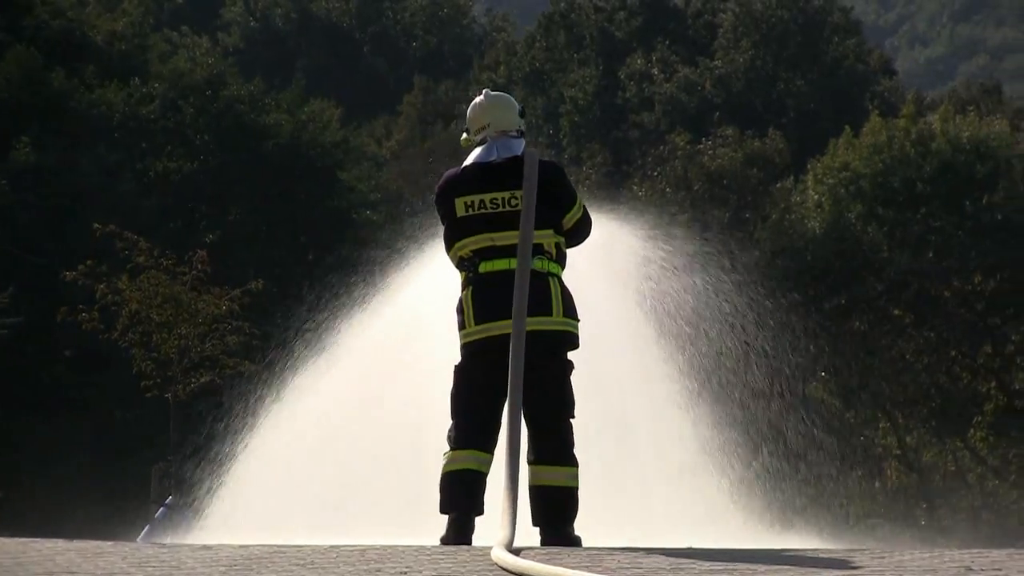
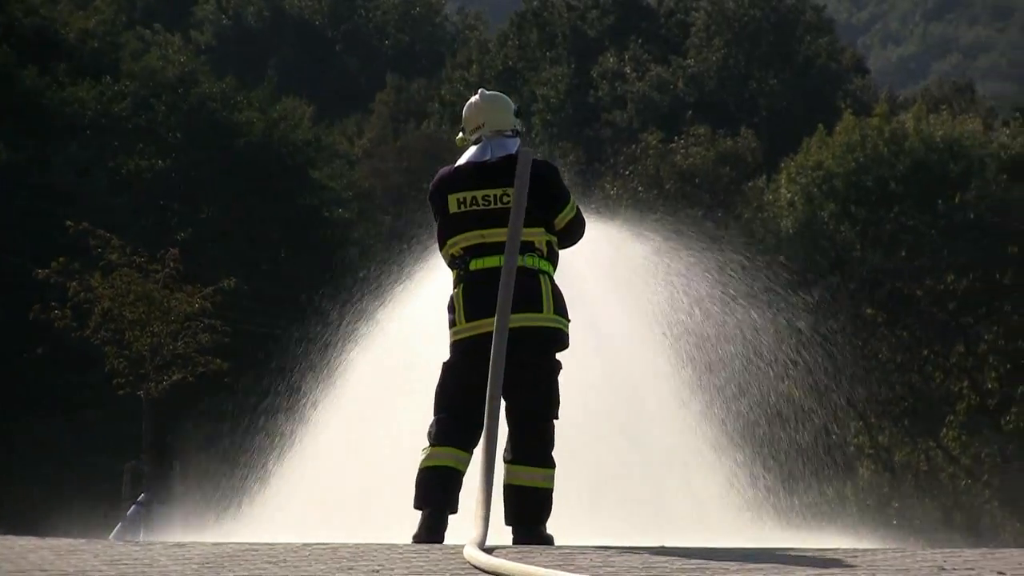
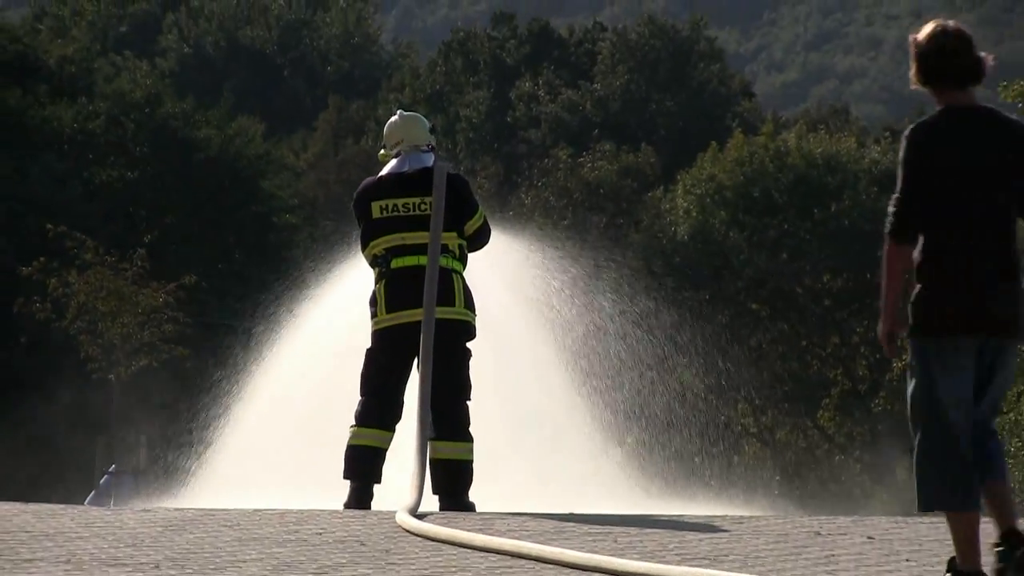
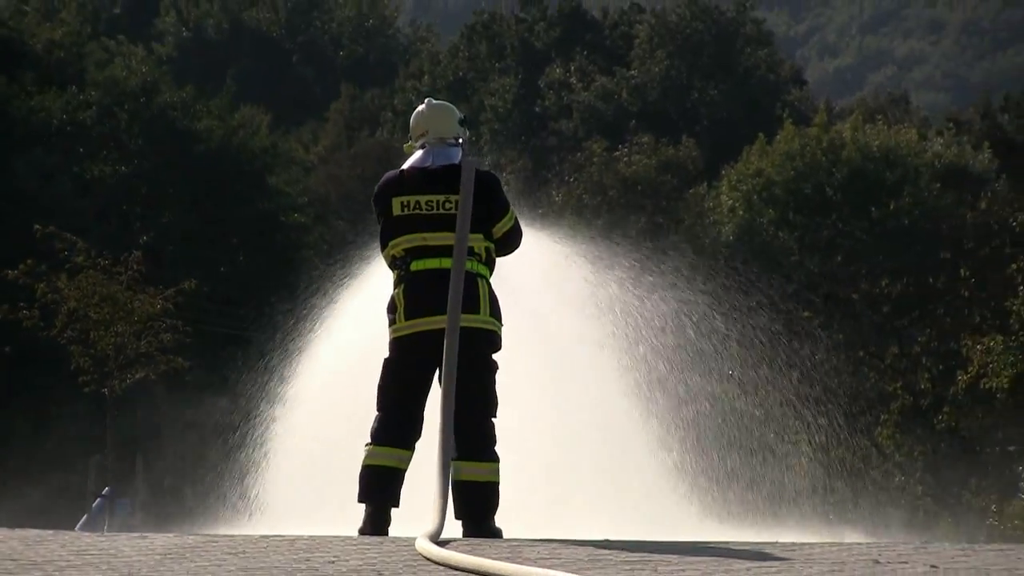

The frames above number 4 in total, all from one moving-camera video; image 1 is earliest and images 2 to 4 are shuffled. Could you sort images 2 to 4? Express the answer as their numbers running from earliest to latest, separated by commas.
2, 4, 3
